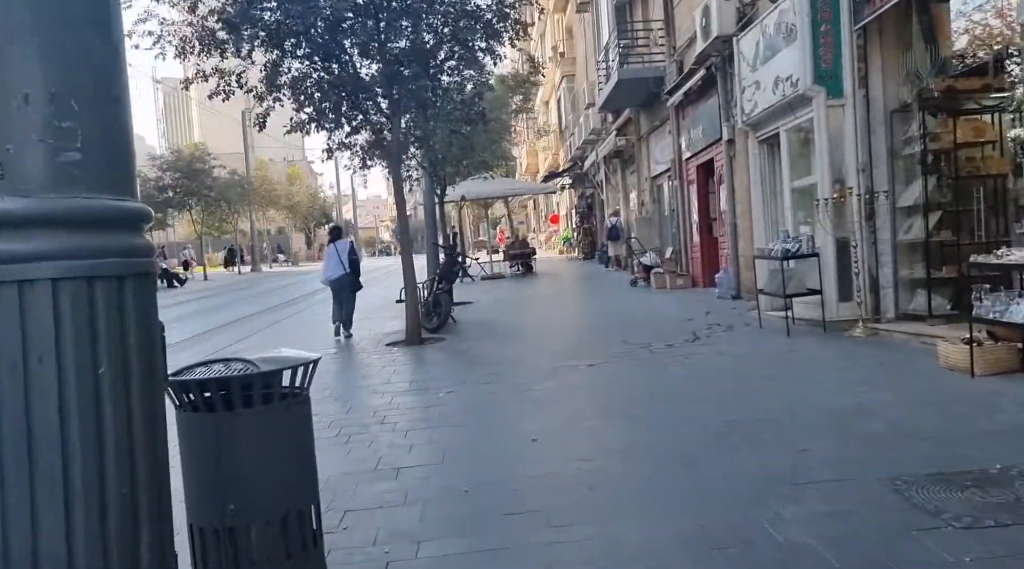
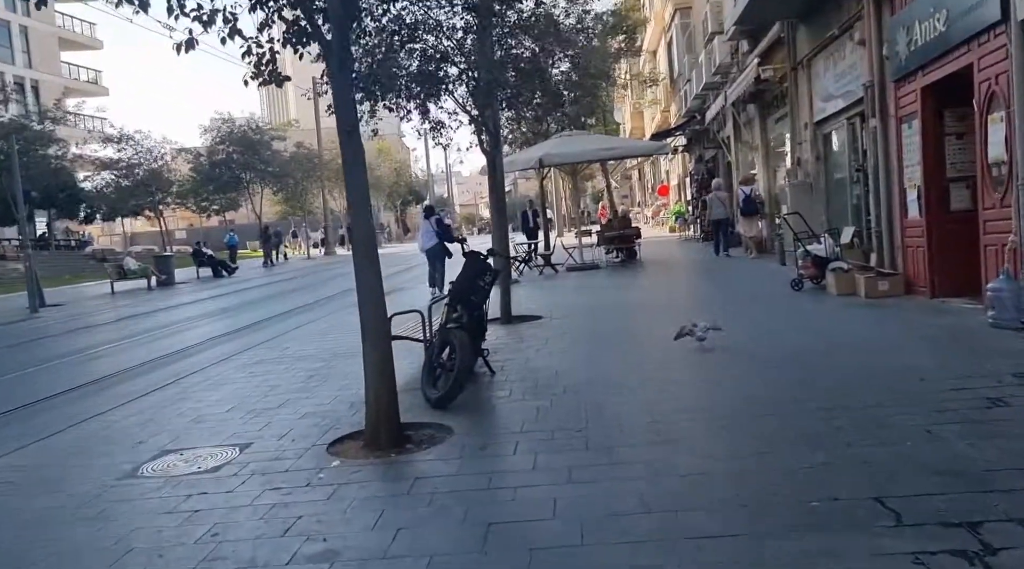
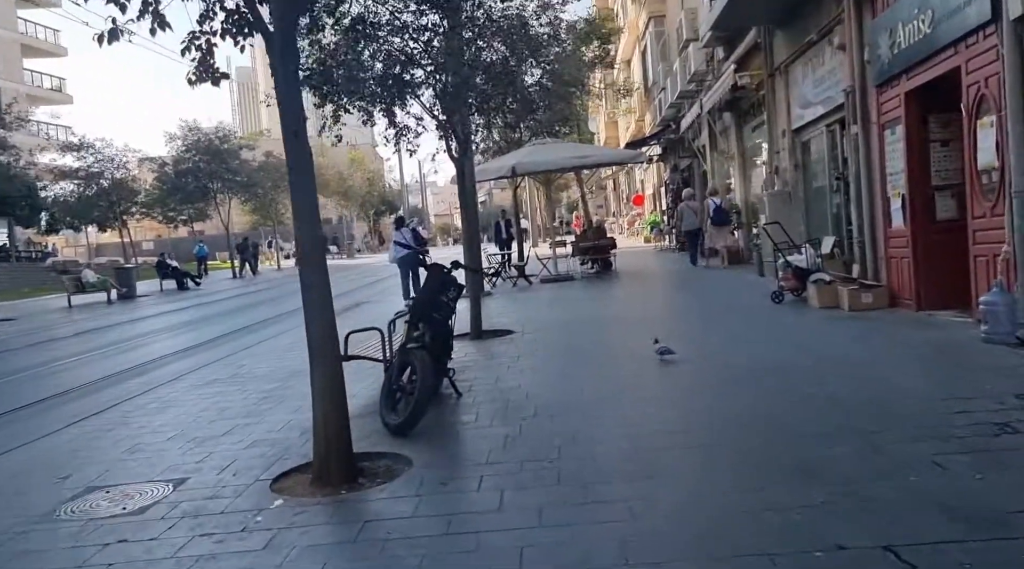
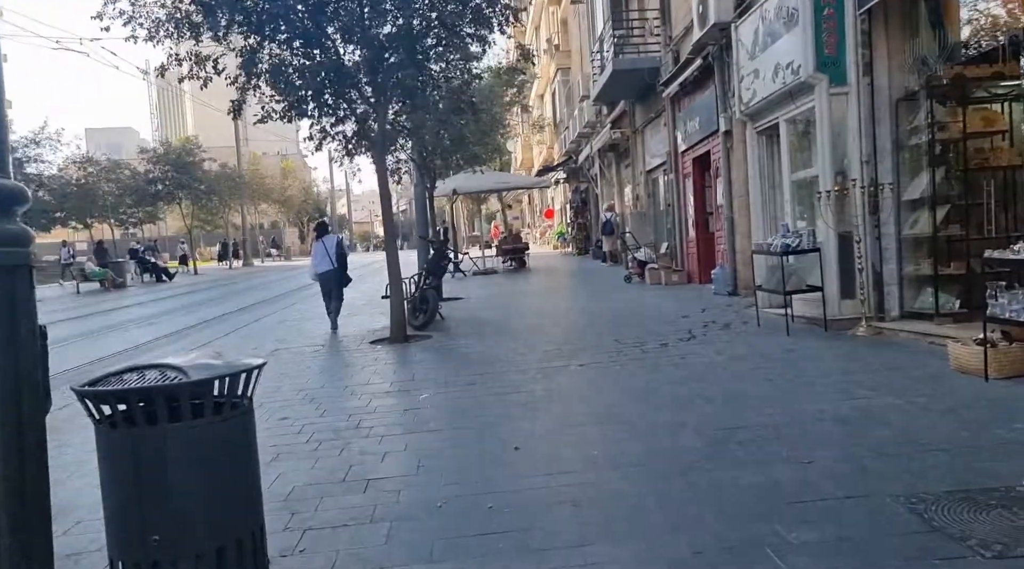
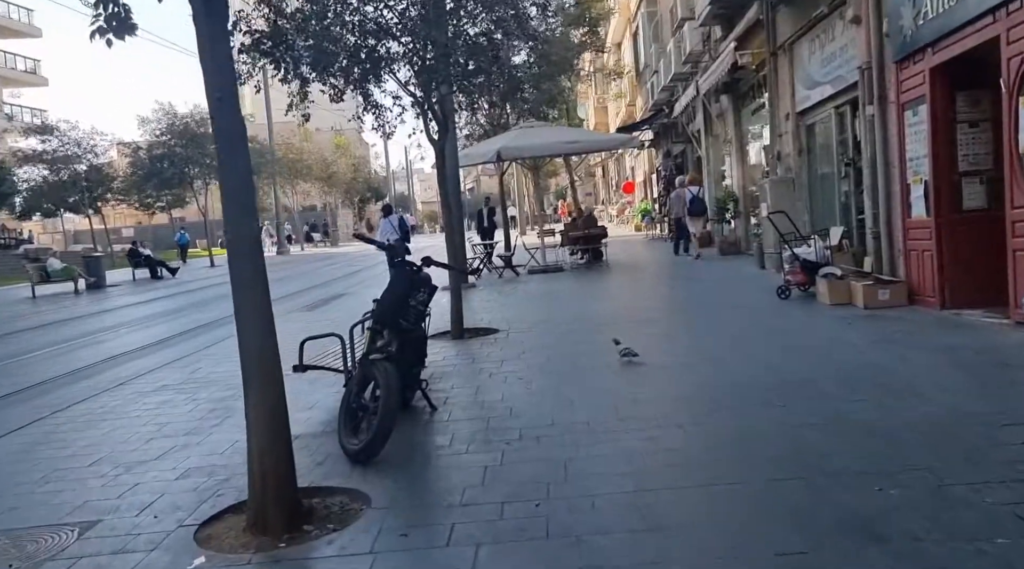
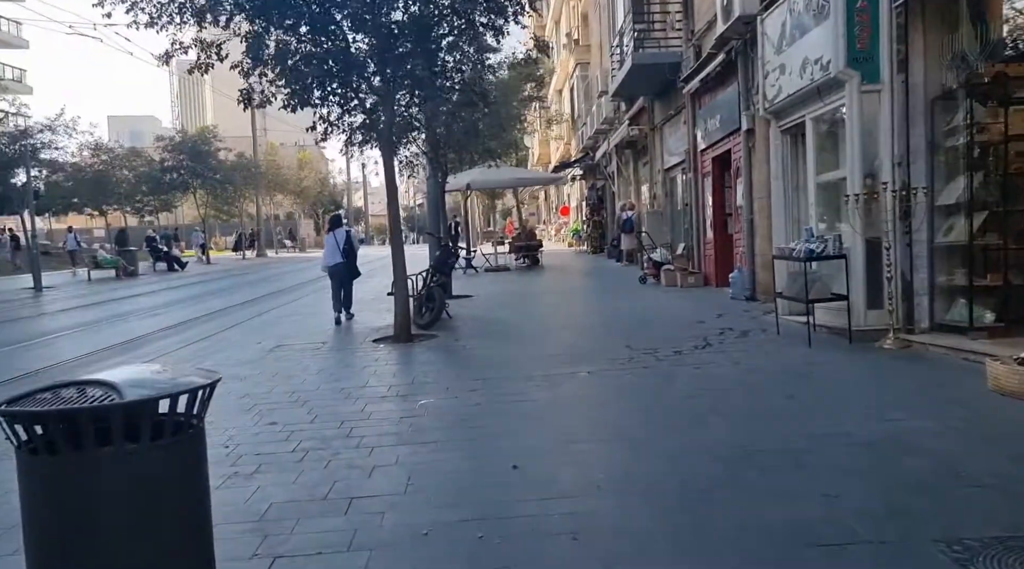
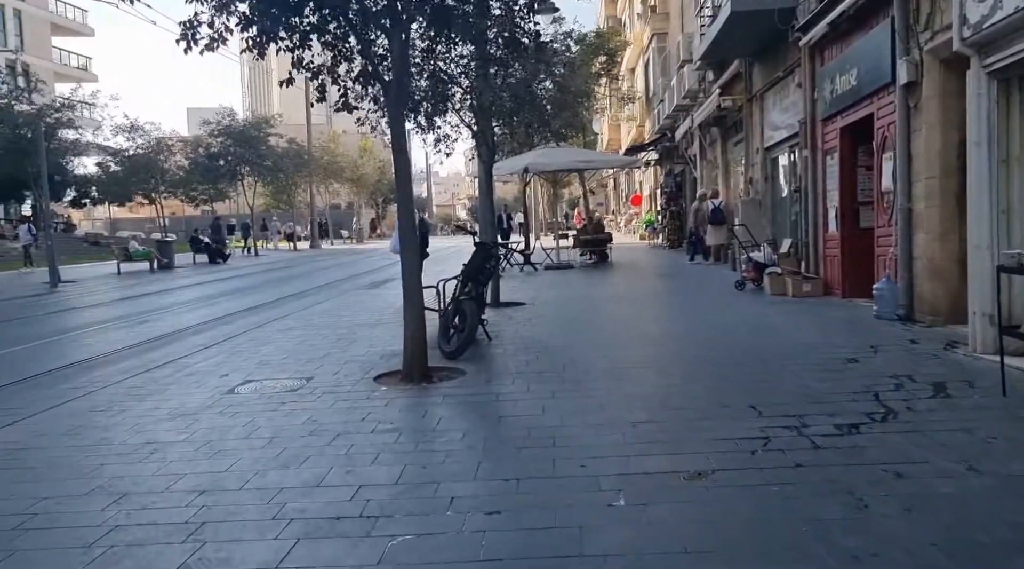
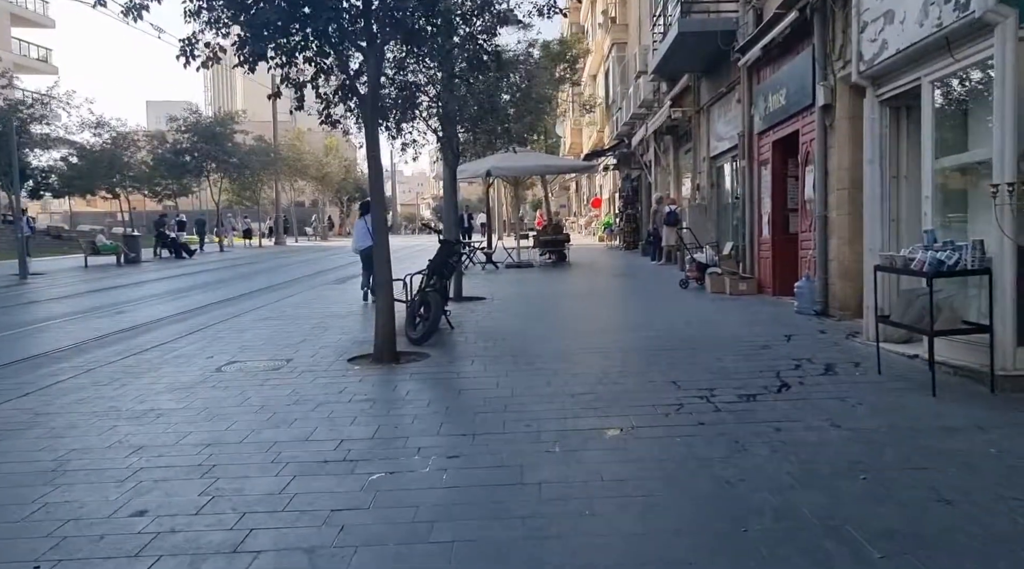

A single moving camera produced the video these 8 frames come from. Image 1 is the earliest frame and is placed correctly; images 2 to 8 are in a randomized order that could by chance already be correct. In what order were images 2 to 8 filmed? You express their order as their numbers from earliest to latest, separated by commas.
4, 6, 8, 7, 2, 3, 5
